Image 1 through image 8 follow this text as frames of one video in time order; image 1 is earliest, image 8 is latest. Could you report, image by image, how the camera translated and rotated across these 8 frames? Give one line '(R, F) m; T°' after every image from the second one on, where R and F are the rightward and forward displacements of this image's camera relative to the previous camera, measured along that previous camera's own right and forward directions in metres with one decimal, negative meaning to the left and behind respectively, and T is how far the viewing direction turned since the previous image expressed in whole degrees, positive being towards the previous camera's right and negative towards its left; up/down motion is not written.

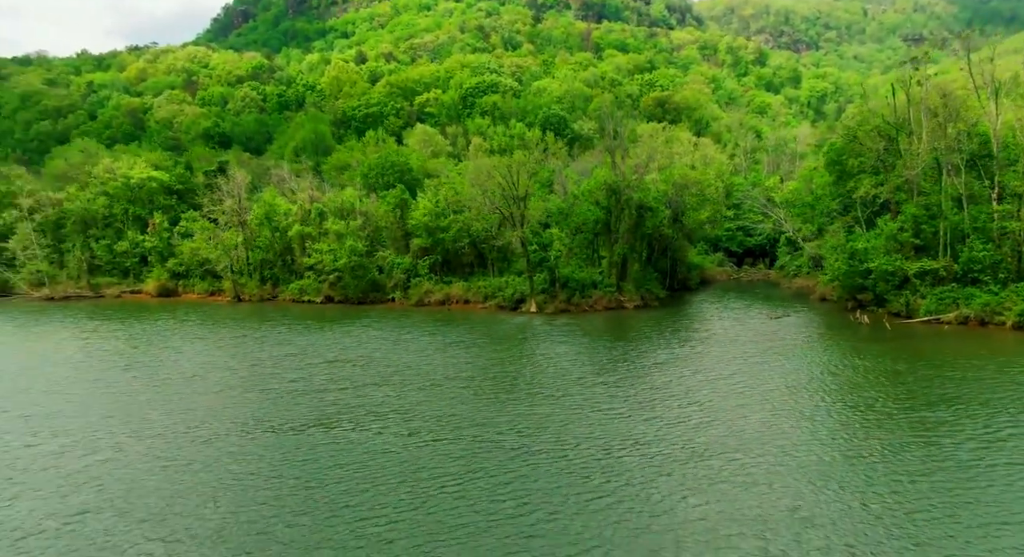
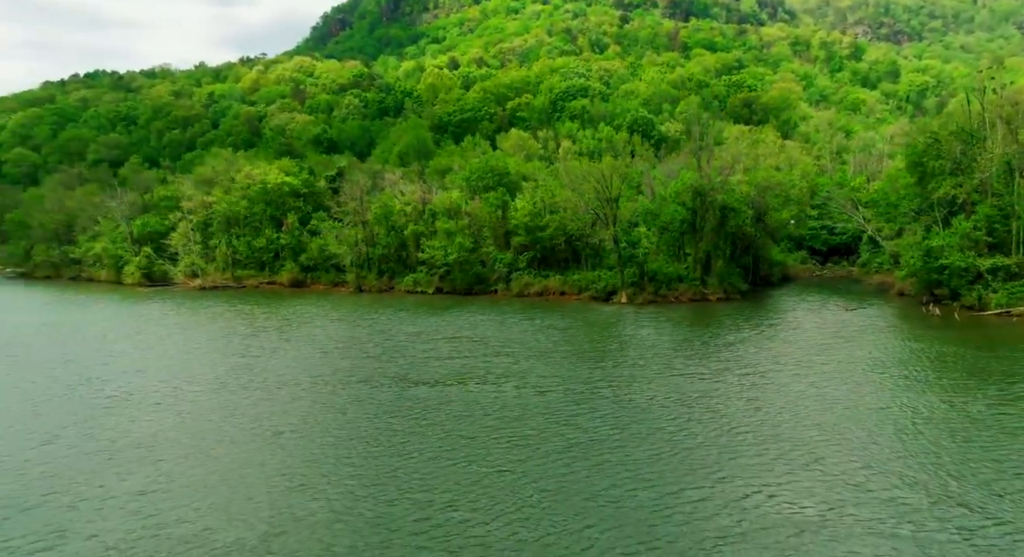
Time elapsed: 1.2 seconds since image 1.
(-0.7, -6.7) m; -6°
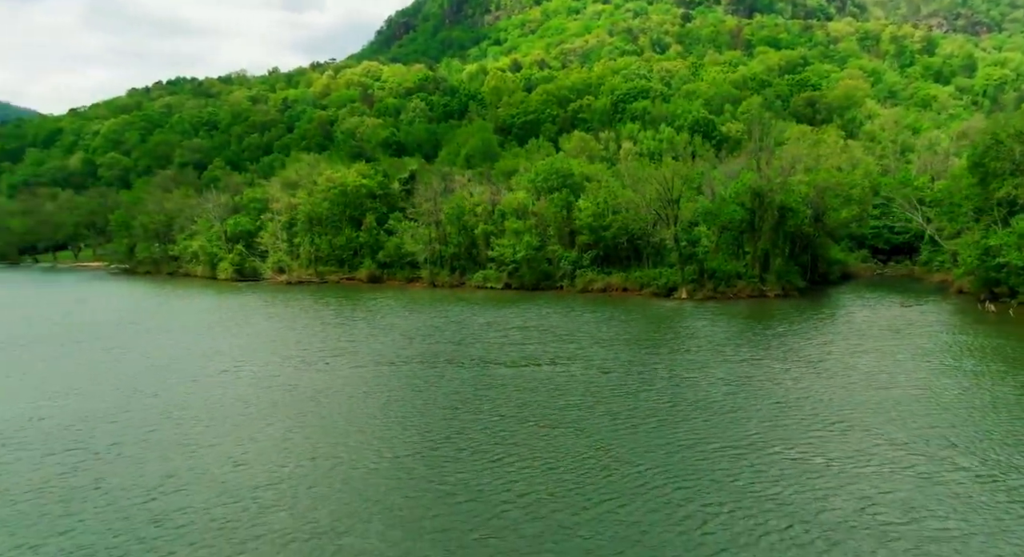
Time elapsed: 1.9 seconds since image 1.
(-0.6, -4.1) m; -4°
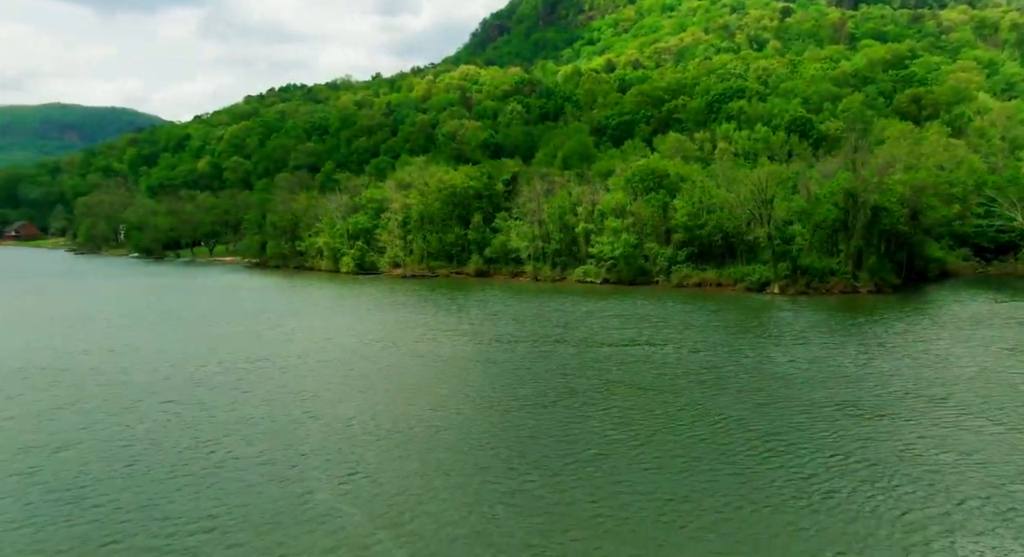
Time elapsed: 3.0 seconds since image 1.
(-0.8, -5.6) m; -7°
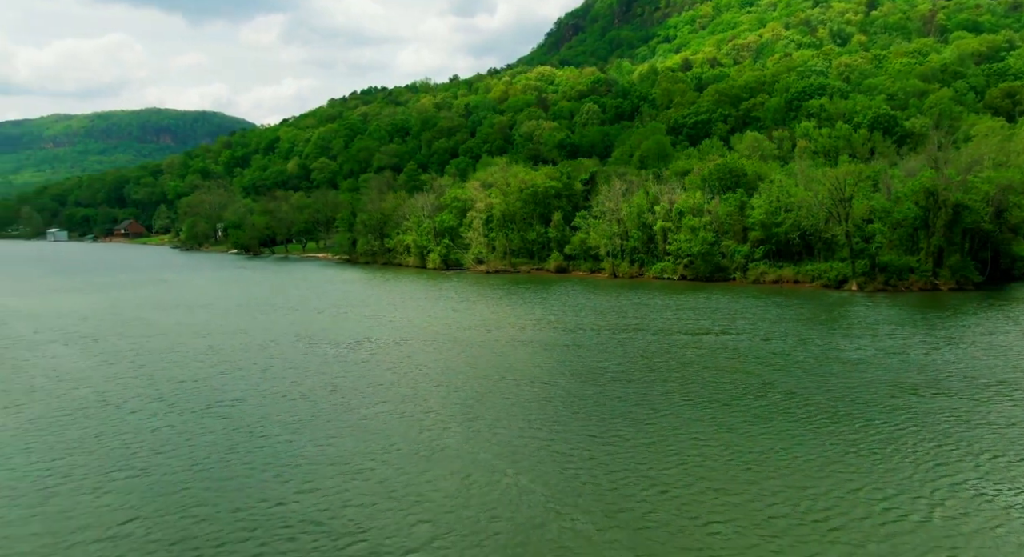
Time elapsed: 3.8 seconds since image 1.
(-0.8, -3.8) m; -5°
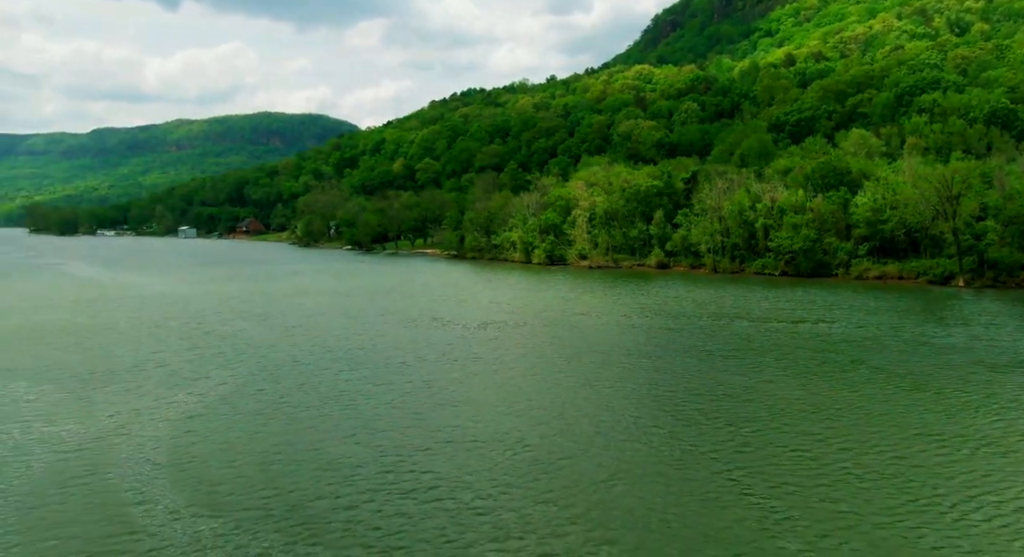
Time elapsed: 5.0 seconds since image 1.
(-1.1, -4.8) m; -7°
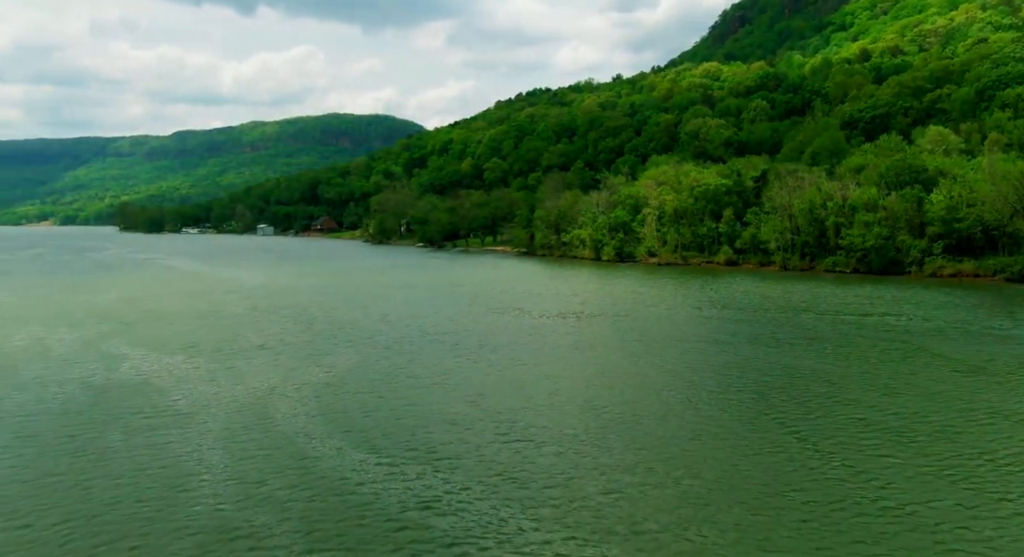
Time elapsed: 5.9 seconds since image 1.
(-0.9, -3.1) m; -5°
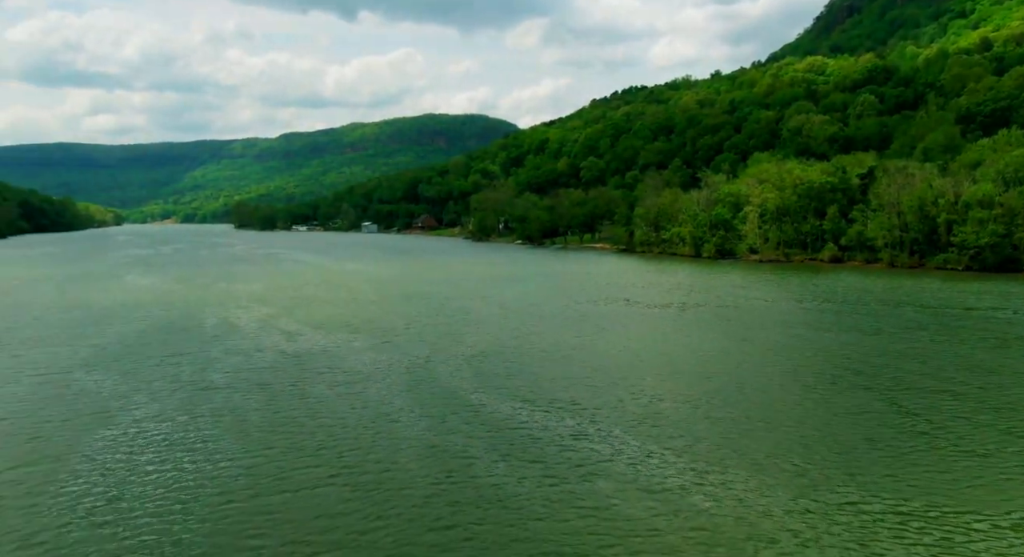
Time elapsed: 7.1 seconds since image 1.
(-1.1, -3.7) m; -7°
